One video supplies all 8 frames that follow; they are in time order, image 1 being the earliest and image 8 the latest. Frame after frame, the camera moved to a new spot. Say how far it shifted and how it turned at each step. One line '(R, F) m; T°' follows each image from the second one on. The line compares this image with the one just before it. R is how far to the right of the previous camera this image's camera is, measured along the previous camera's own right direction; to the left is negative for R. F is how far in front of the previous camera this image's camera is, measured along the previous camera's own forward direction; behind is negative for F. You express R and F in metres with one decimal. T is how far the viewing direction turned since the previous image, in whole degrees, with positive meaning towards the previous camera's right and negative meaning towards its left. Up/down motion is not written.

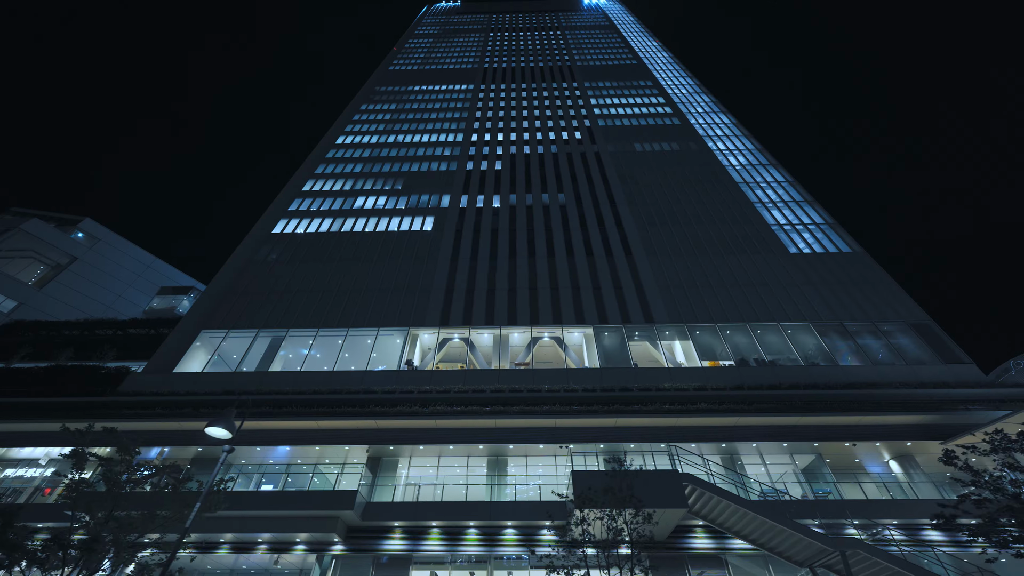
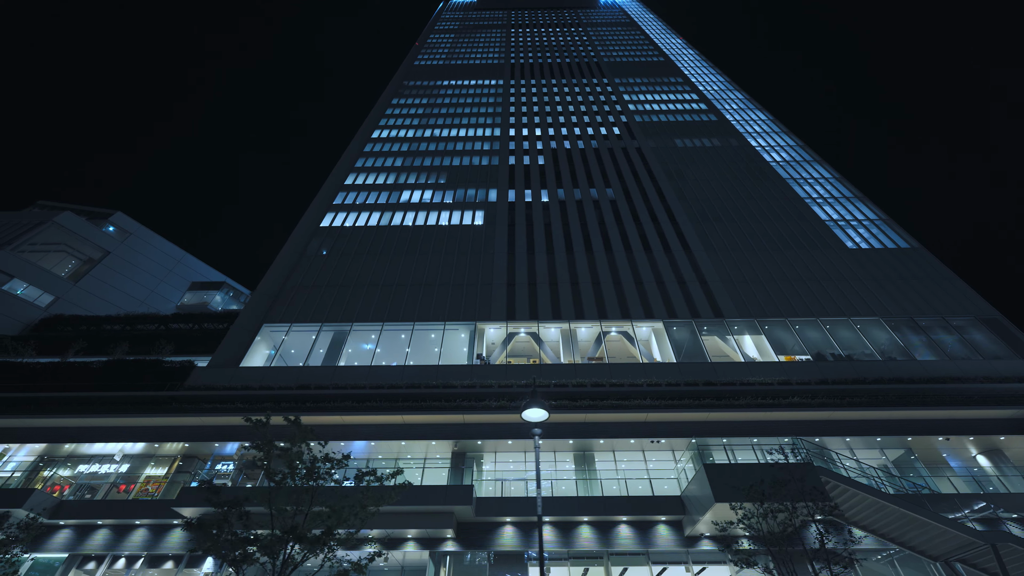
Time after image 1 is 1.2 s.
(-4.8, +0.4) m; 0°
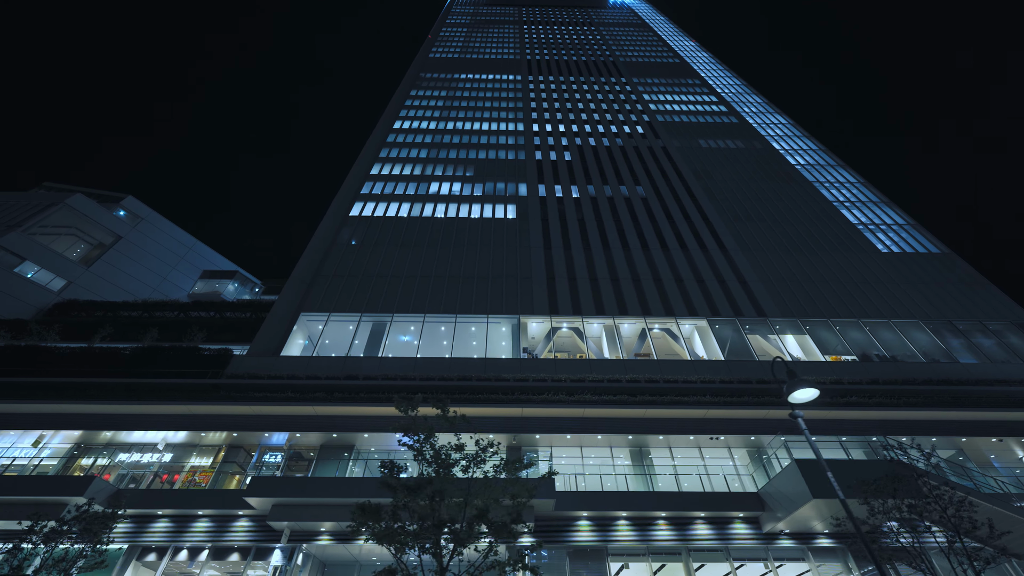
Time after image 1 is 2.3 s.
(-3.7, +0.4) m; +1°
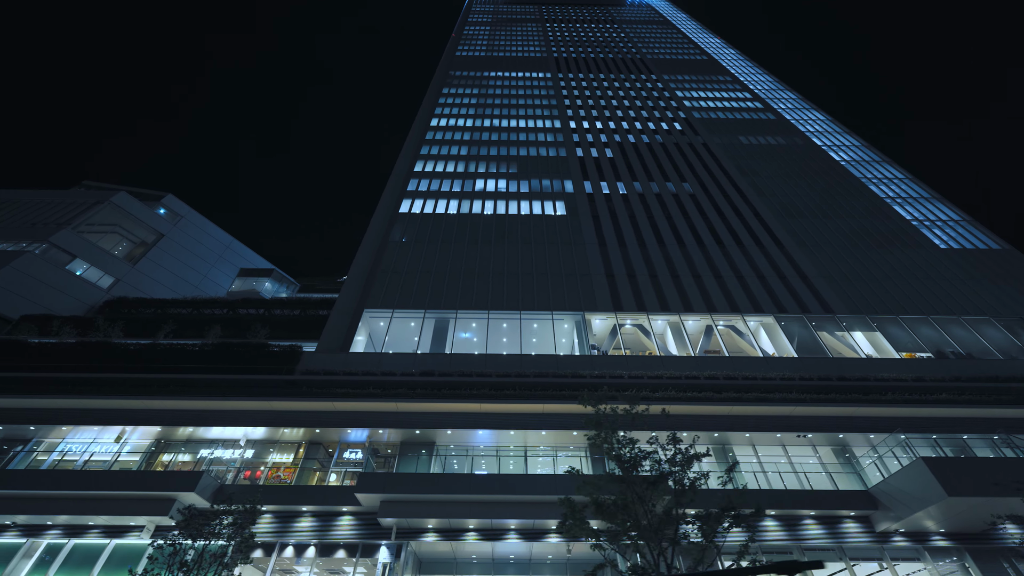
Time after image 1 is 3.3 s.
(-4.0, +0.2) m; 0°
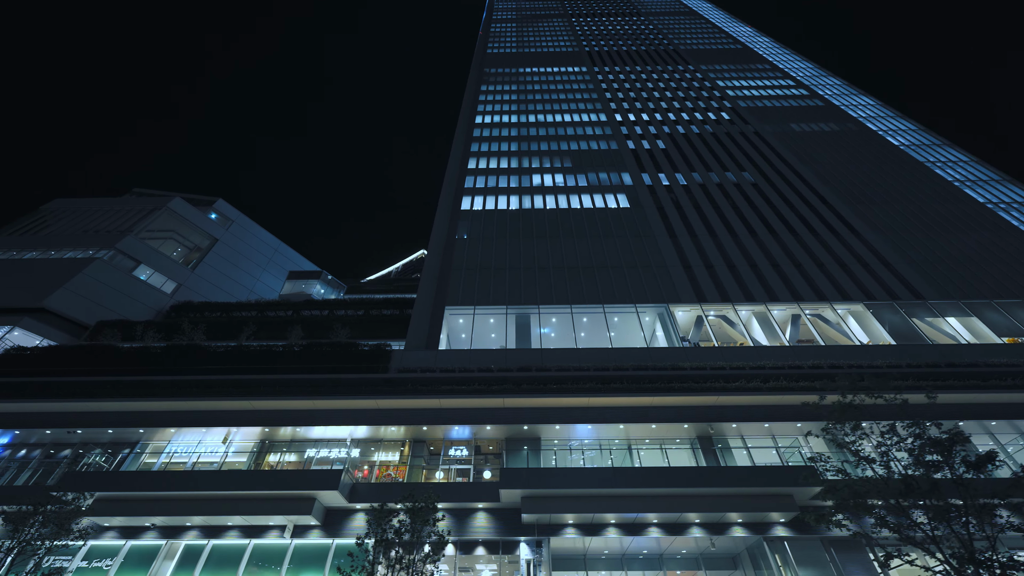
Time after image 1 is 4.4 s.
(-4.7, +0.3) m; -1°
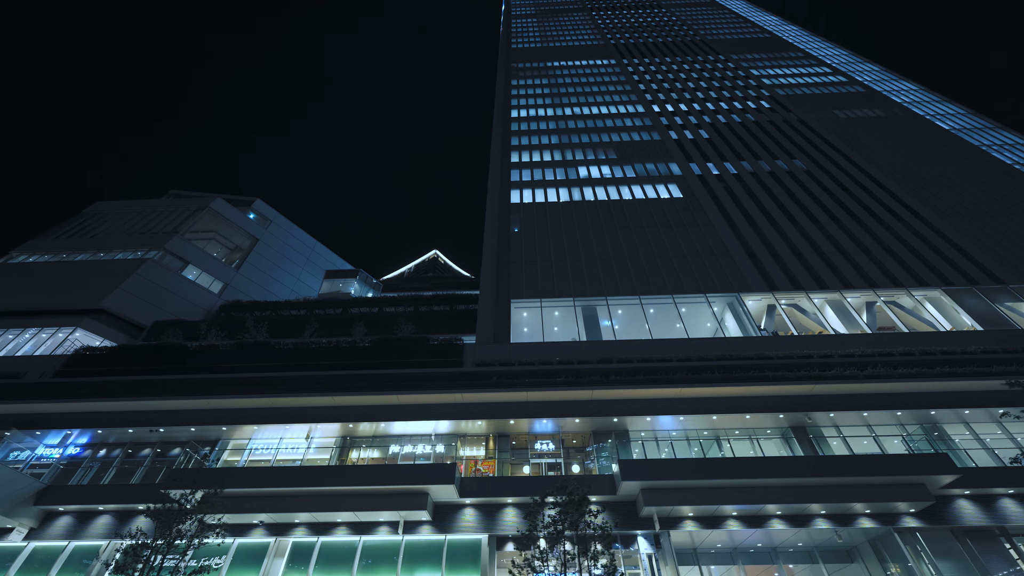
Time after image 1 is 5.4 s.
(-3.8, +0.5) m; -1°
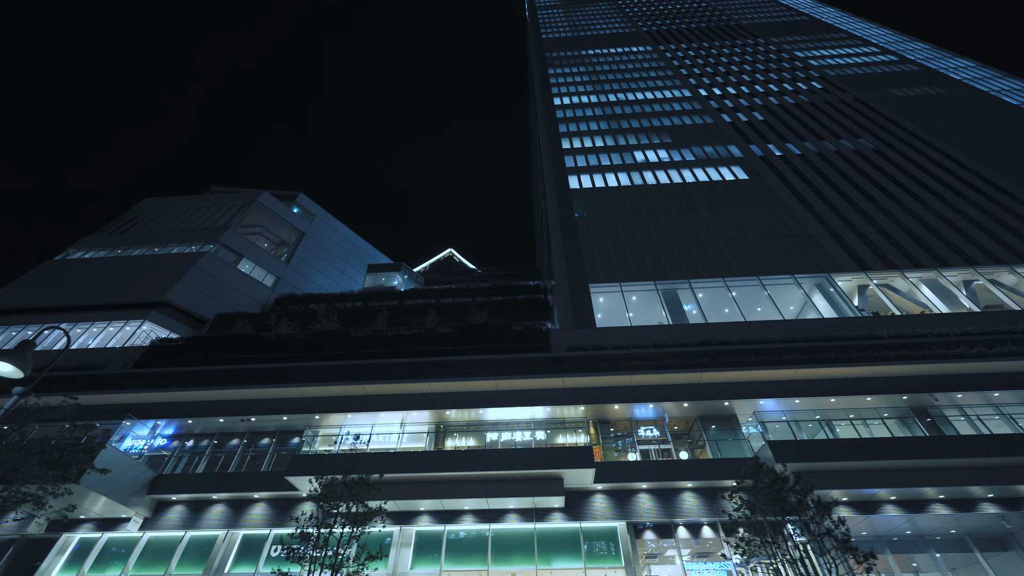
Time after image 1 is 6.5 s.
(-4.3, +0.8) m; -1°
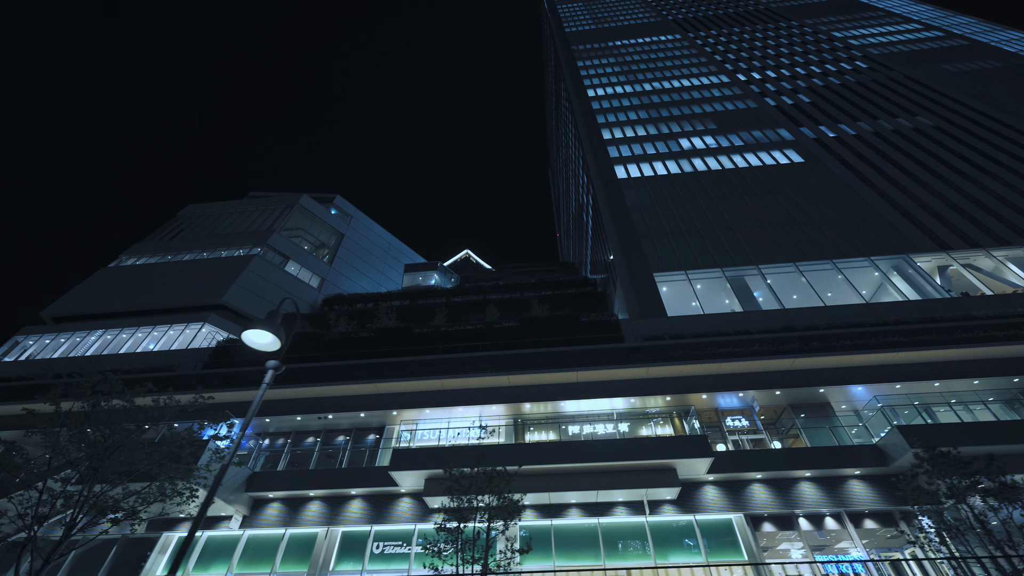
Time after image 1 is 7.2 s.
(-3.0, +0.5) m; -2°
